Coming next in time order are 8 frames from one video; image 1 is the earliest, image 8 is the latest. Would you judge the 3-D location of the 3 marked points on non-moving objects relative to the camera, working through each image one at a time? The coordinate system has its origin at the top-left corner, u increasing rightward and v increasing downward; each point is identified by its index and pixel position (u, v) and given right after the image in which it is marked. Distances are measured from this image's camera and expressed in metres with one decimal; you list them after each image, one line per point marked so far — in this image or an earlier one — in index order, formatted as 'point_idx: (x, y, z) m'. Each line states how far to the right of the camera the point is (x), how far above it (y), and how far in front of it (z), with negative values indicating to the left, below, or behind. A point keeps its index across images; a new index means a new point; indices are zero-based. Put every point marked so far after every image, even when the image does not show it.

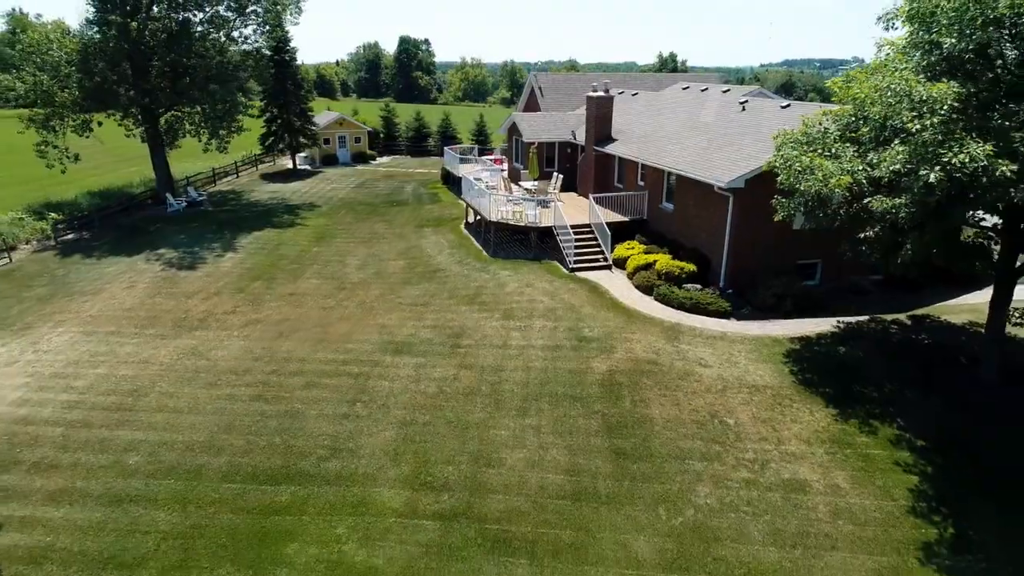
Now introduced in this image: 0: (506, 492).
0: (-0.1, -2.4, +9.3) m
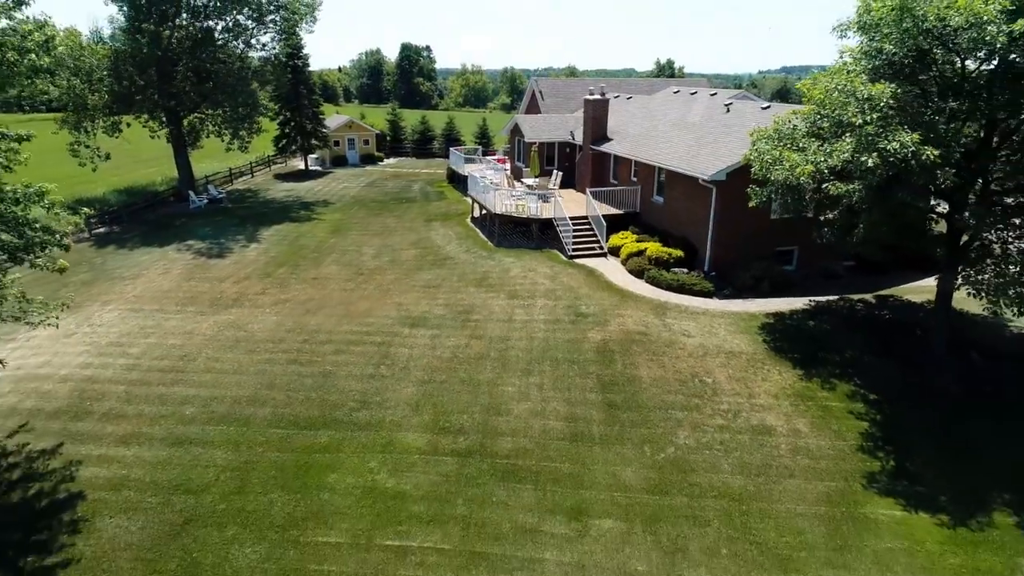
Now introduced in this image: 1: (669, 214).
0: (0.0, -2.1, +10.8) m
1: (+3.7, +1.8, +18.2) m
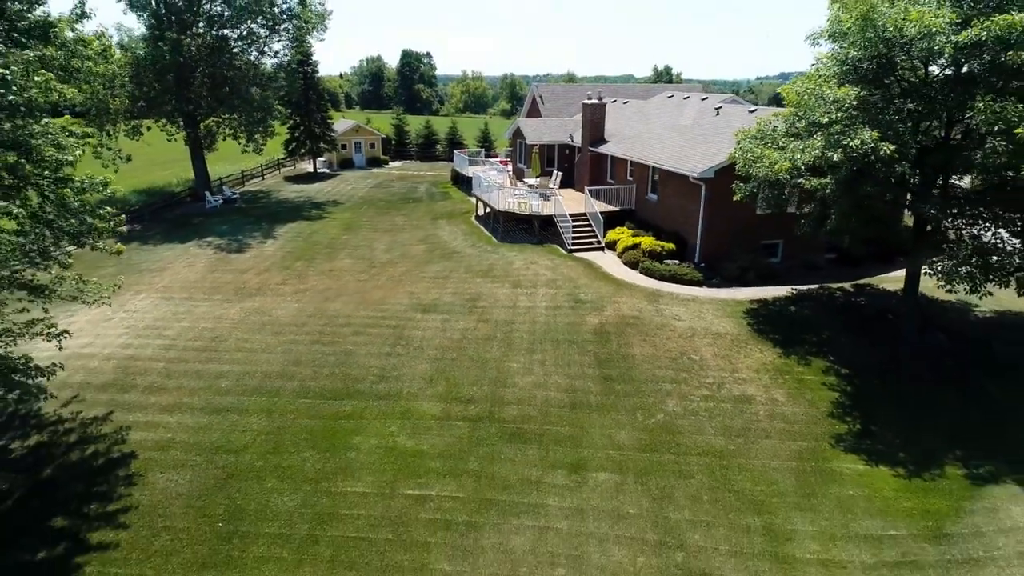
0: (+0.1, -1.8, +12.0) m
1: (+3.8, +2.0, +19.4) m
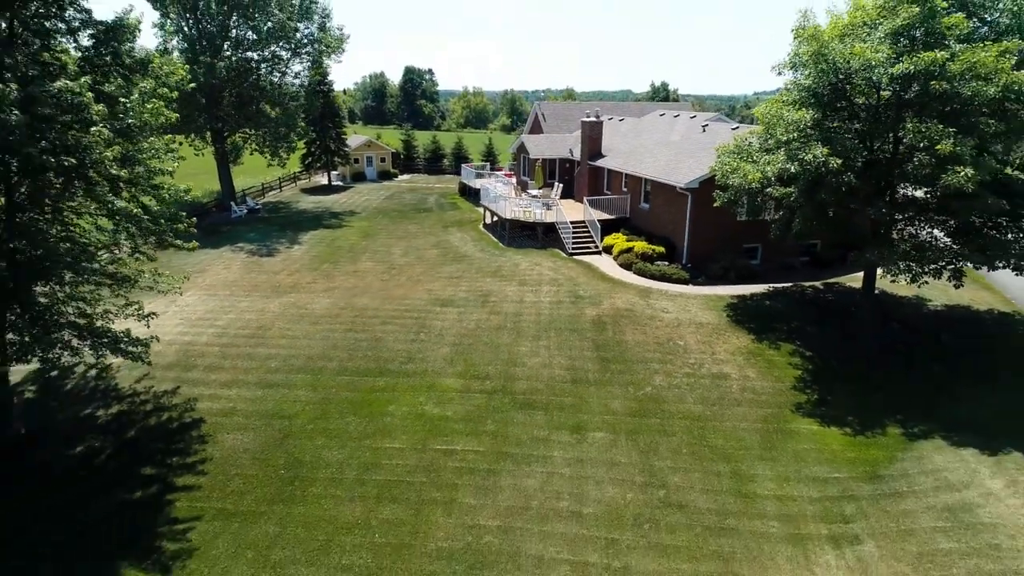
0: (+0.3, -1.7, +14.0) m
1: (+4.0, +2.0, +21.5) m
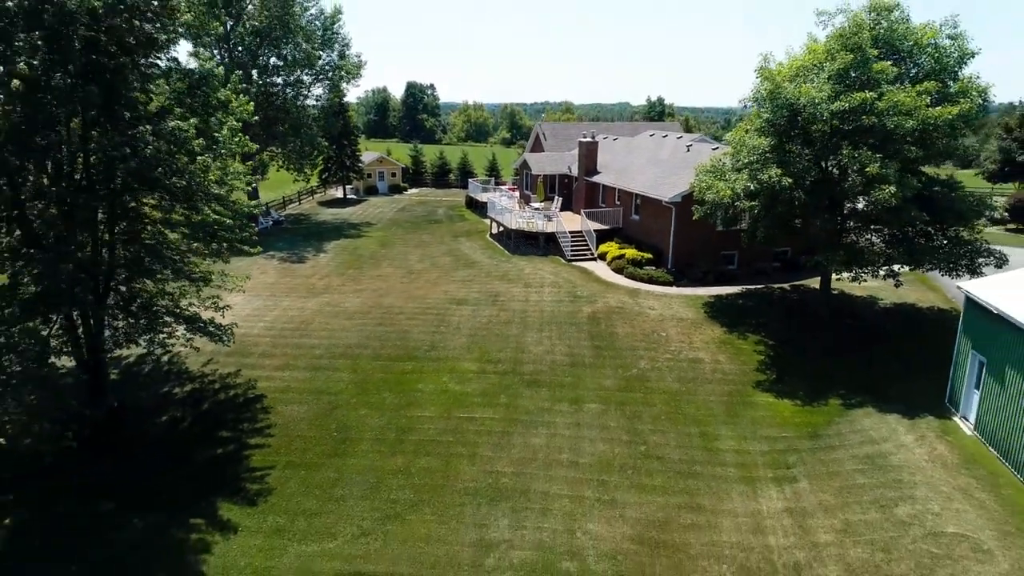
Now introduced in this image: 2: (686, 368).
0: (+0.5, -1.6, +16.6) m
1: (+4.1, +1.9, +24.2) m
2: (+3.7, -1.7, +16.2) m
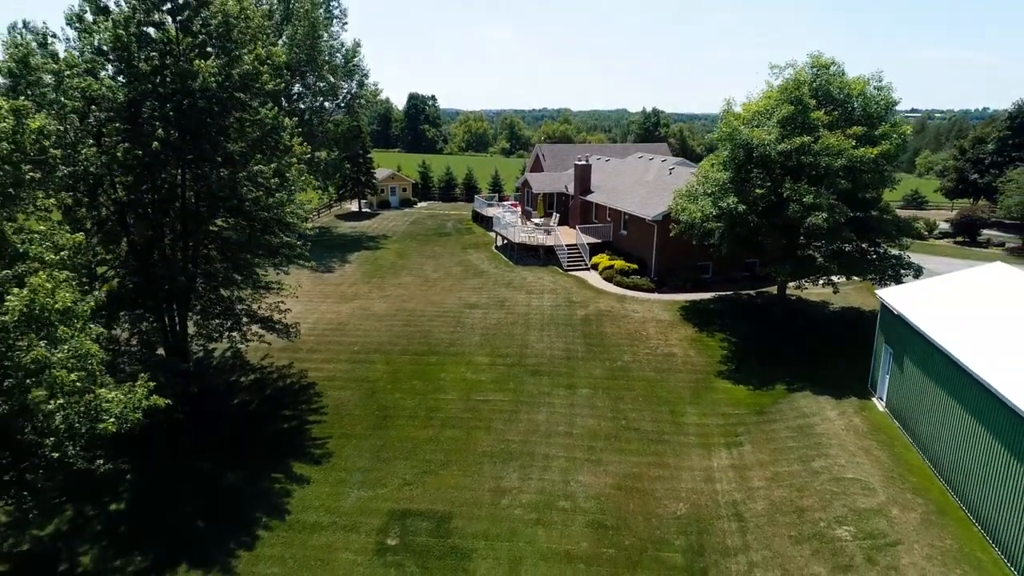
0: (+0.6, -1.8, +20.0) m
1: (+4.3, +1.7, +27.6) m
2: (+3.8, -1.9, +19.7) m
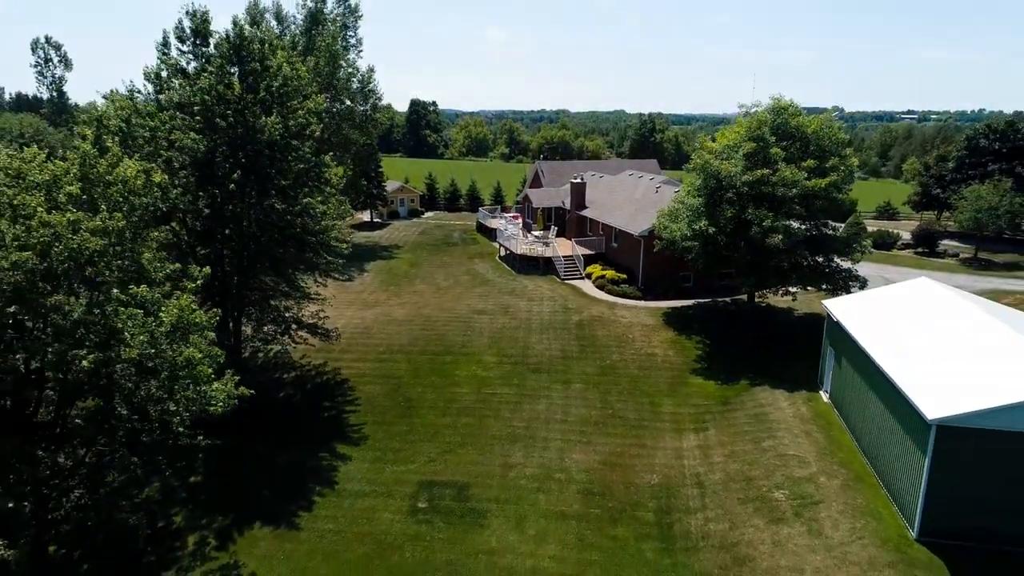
0: (+0.7, -2.1, +23.2) m
1: (+4.4, +1.4, +30.8) m
2: (+4.0, -2.2, +22.9) m
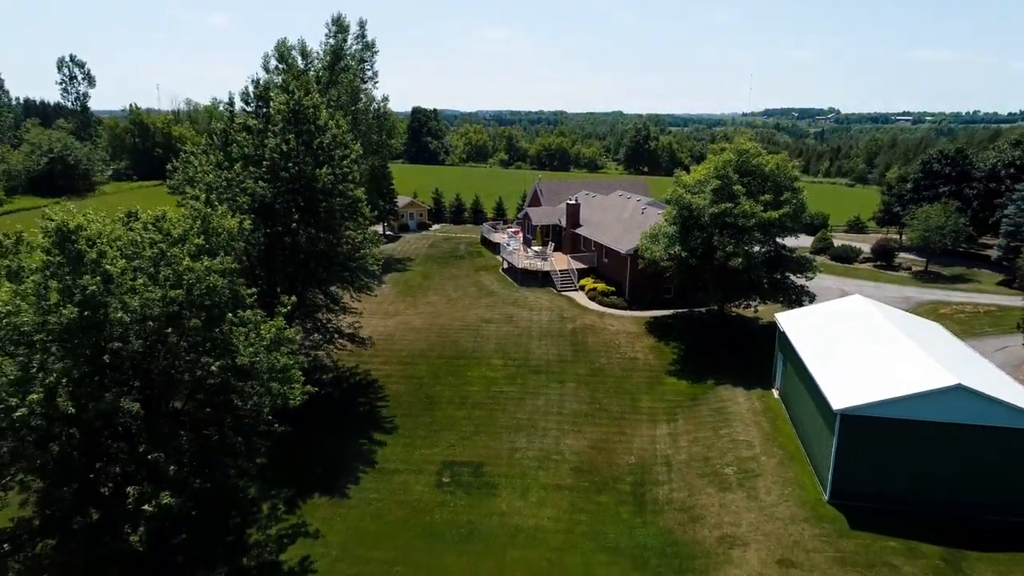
0: (+0.9, -2.6, +27.3) m
1: (+4.5, +0.9, +34.9) m
2: (+4.1, -2.6, +27.0) m
